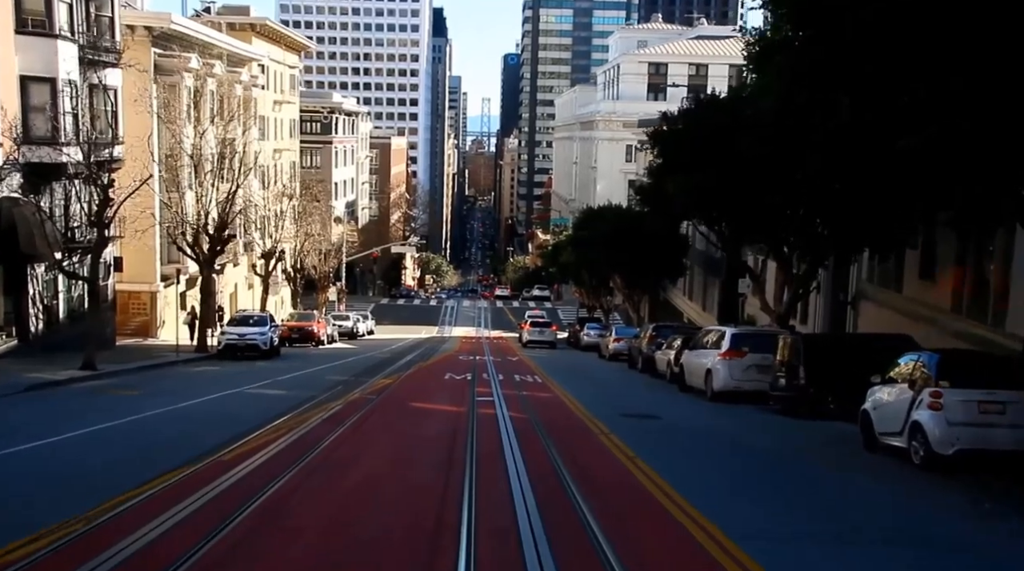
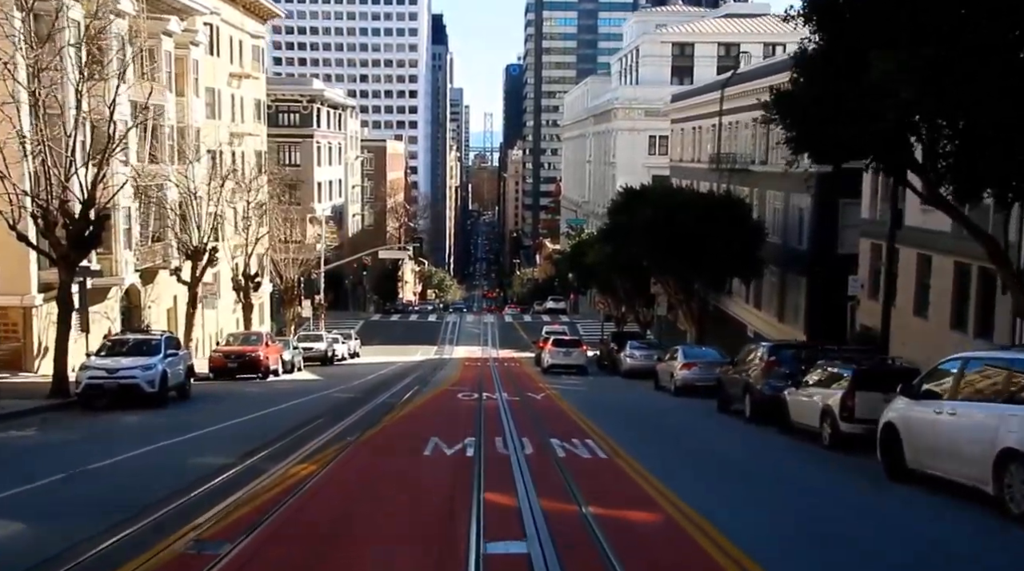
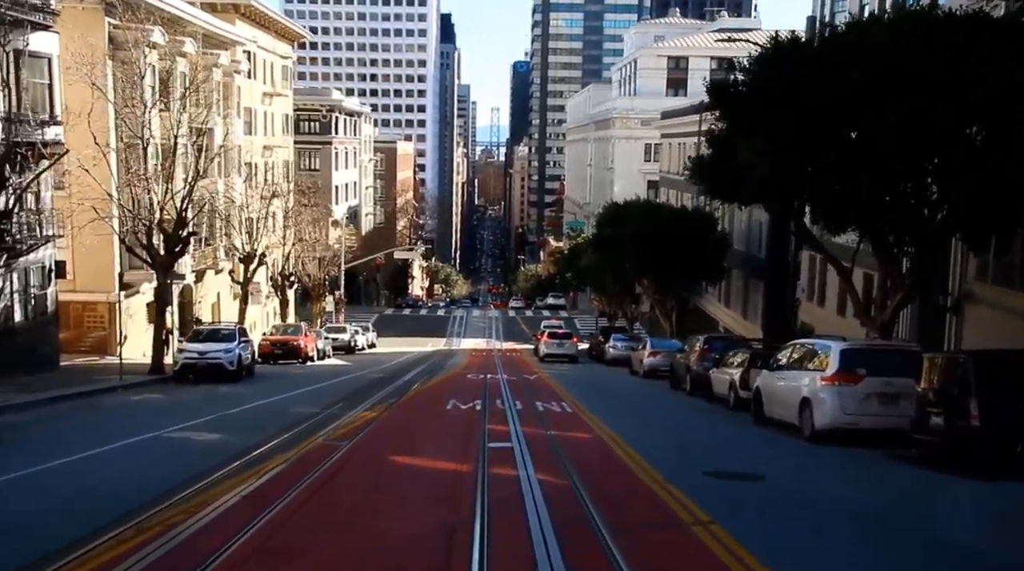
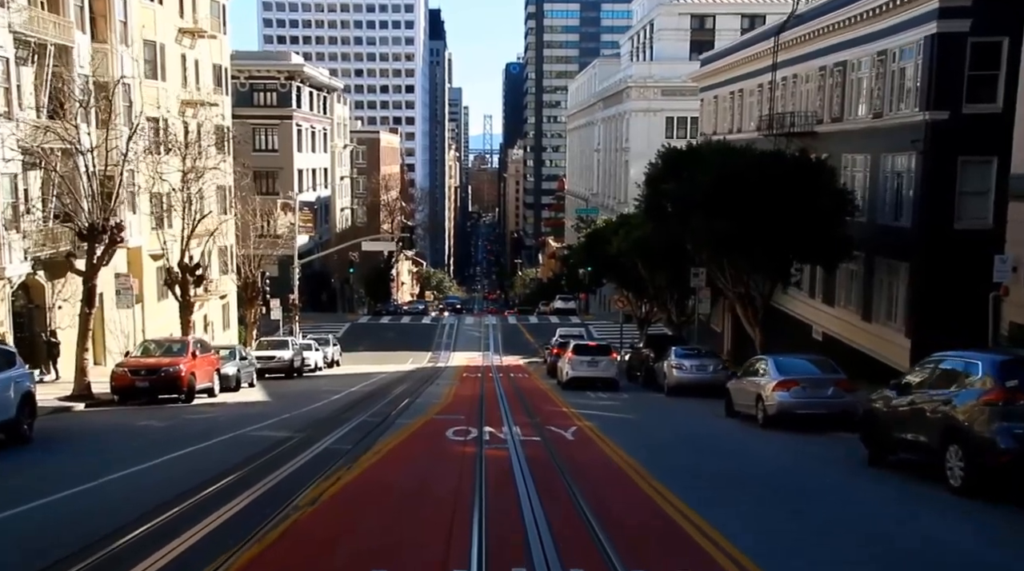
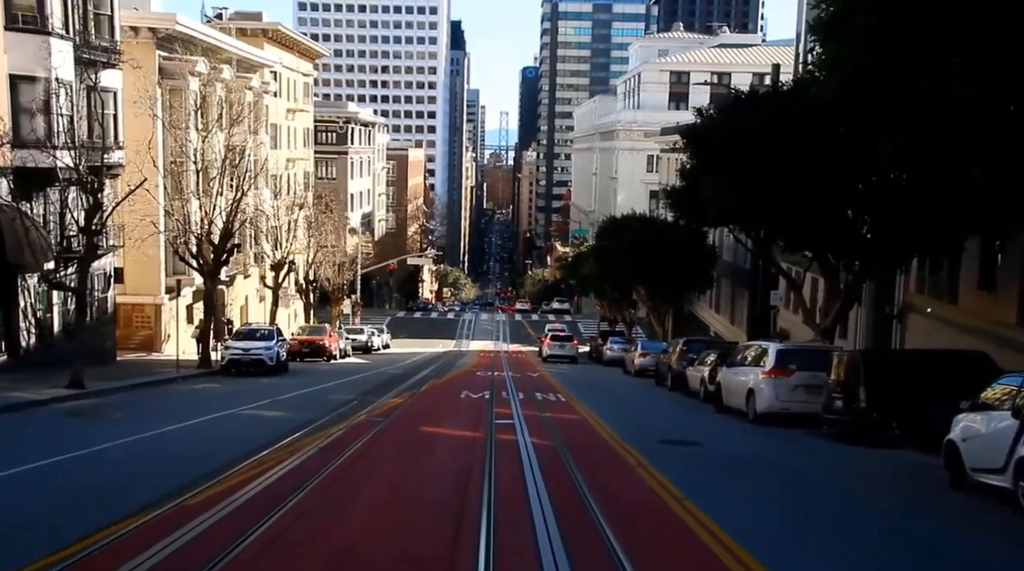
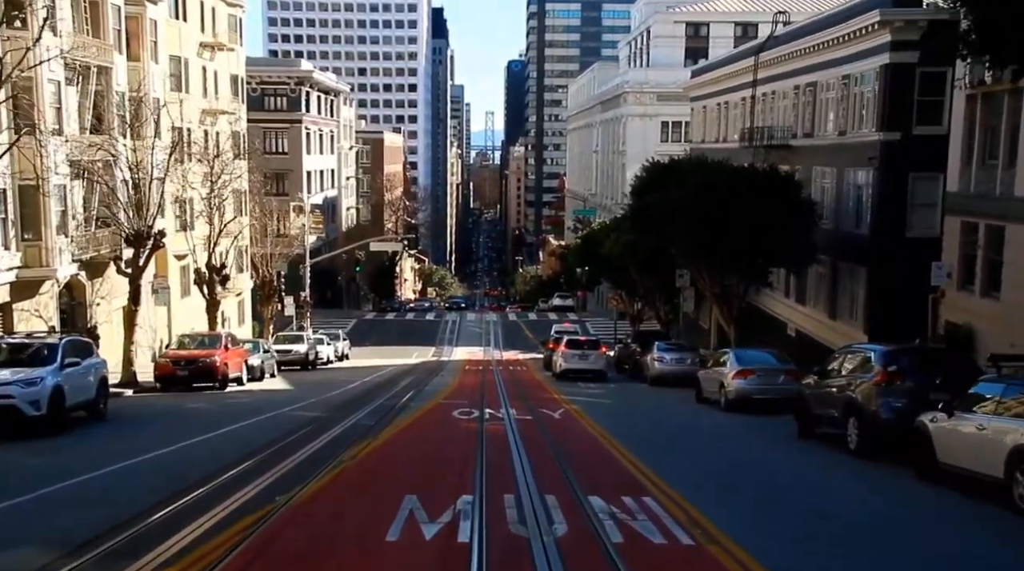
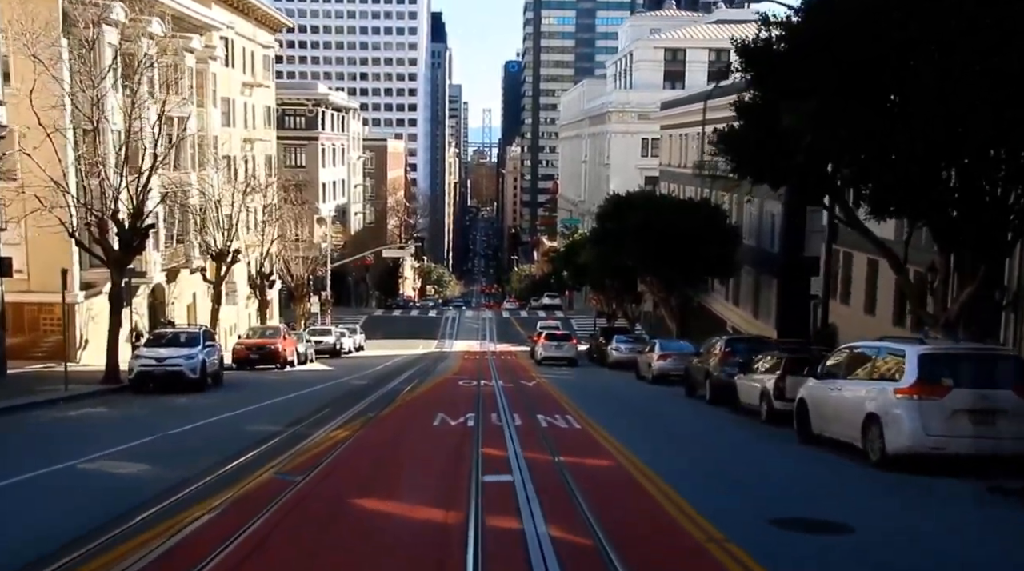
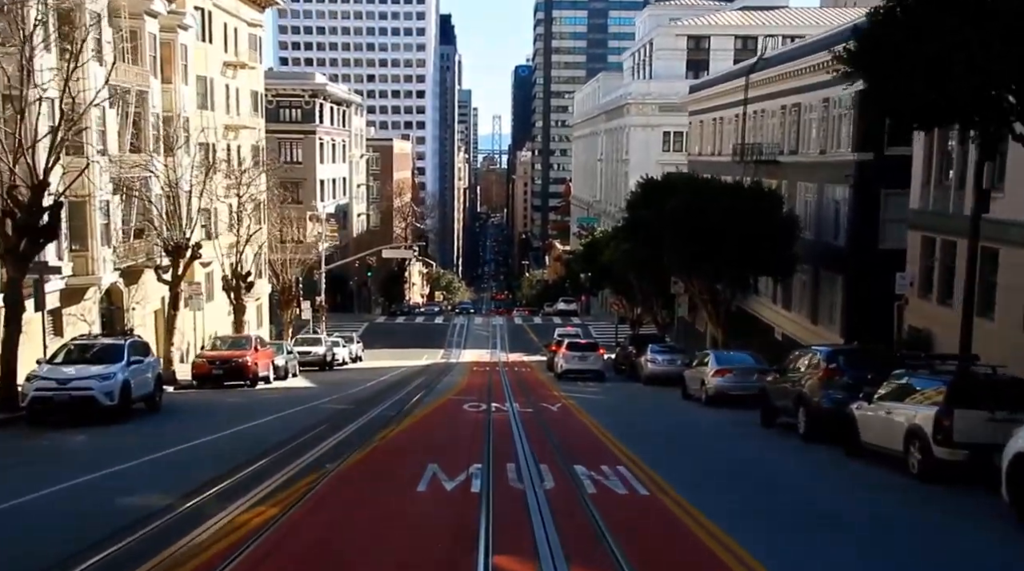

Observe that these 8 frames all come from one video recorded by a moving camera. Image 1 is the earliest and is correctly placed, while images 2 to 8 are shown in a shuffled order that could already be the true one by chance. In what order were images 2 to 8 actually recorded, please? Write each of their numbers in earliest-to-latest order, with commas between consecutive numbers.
5, 3, 7, 2, 8, 6, 4
